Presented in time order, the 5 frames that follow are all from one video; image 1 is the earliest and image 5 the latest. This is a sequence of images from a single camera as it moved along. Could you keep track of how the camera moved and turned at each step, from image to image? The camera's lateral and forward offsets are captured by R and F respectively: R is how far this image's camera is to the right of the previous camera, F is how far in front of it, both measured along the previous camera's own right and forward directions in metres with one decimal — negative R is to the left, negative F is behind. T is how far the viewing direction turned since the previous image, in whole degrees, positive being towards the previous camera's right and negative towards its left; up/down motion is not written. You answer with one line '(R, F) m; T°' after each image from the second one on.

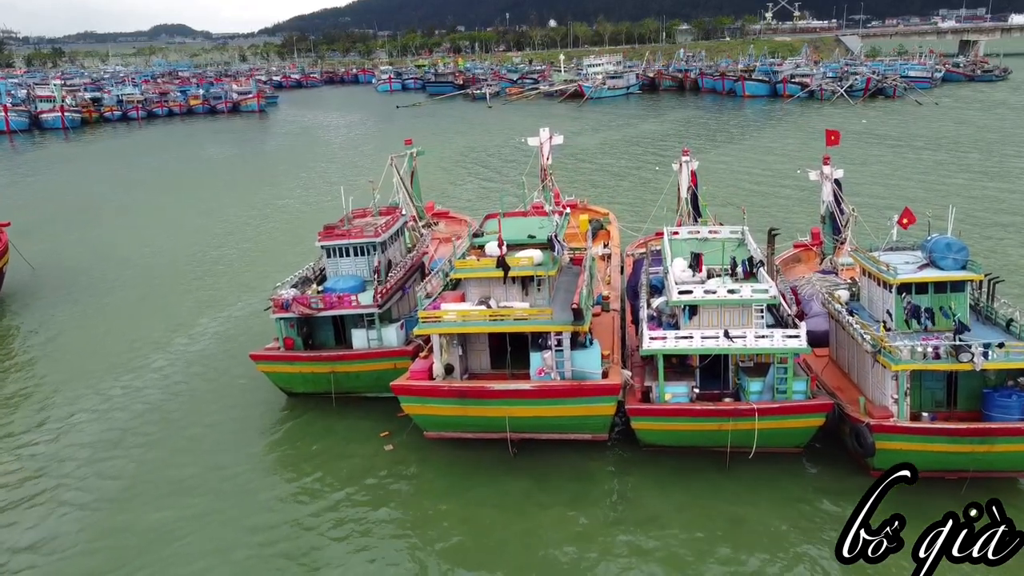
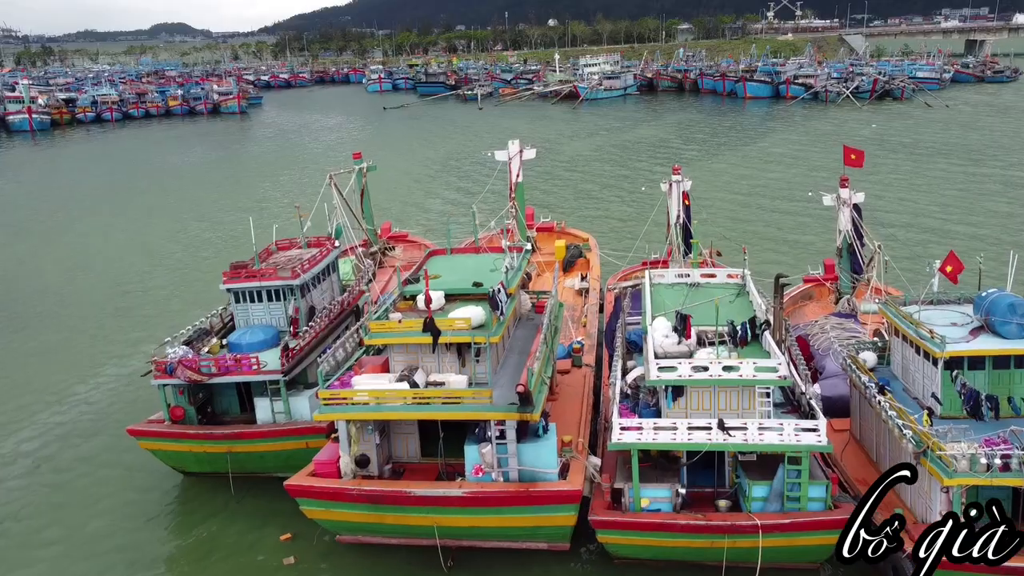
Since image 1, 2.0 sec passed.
(+1.7, +3.9) m; 0°
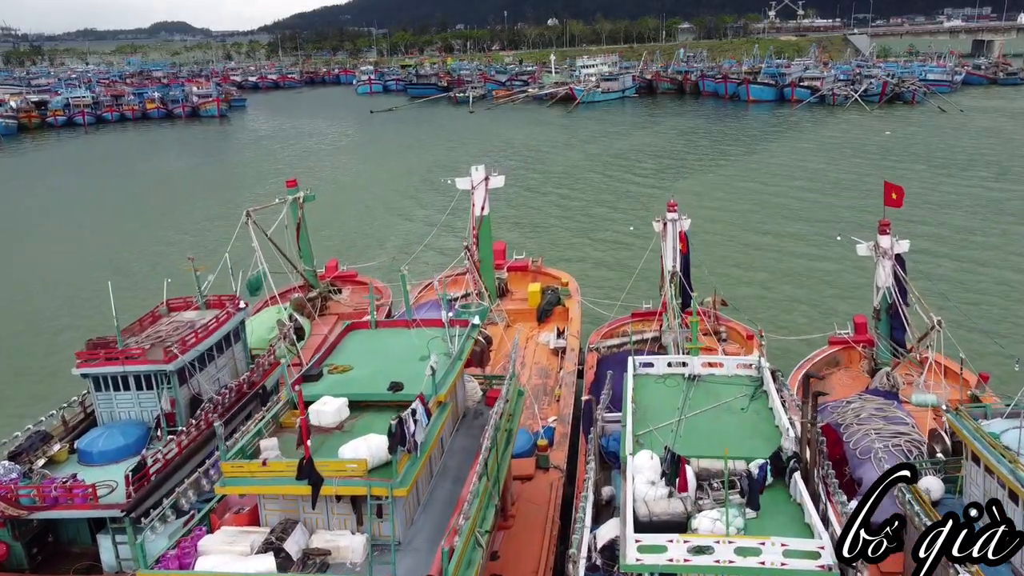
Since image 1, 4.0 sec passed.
(+1.4, +4.1) m; 0°
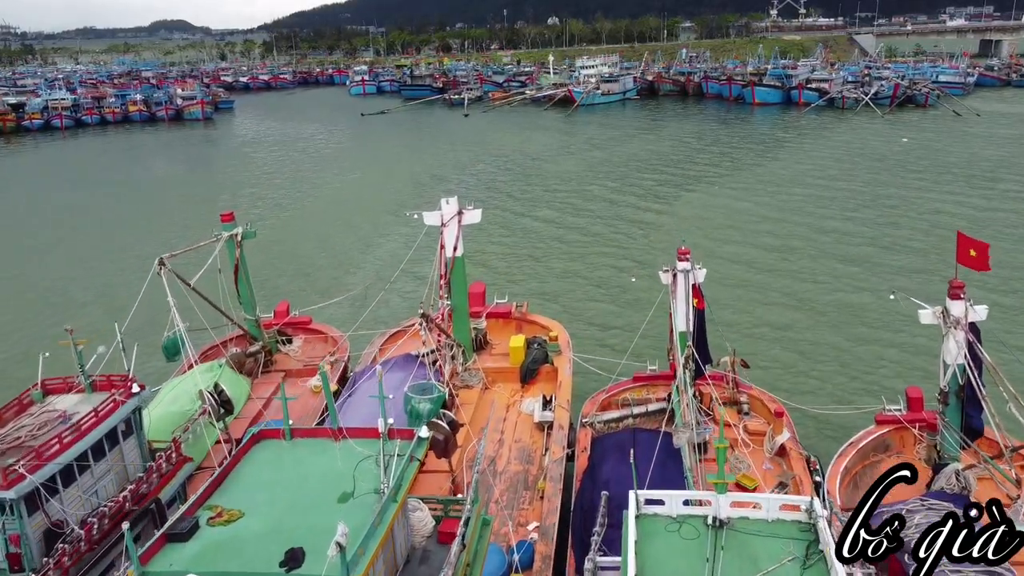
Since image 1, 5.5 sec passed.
(+0.7, +3.4) m; 0°
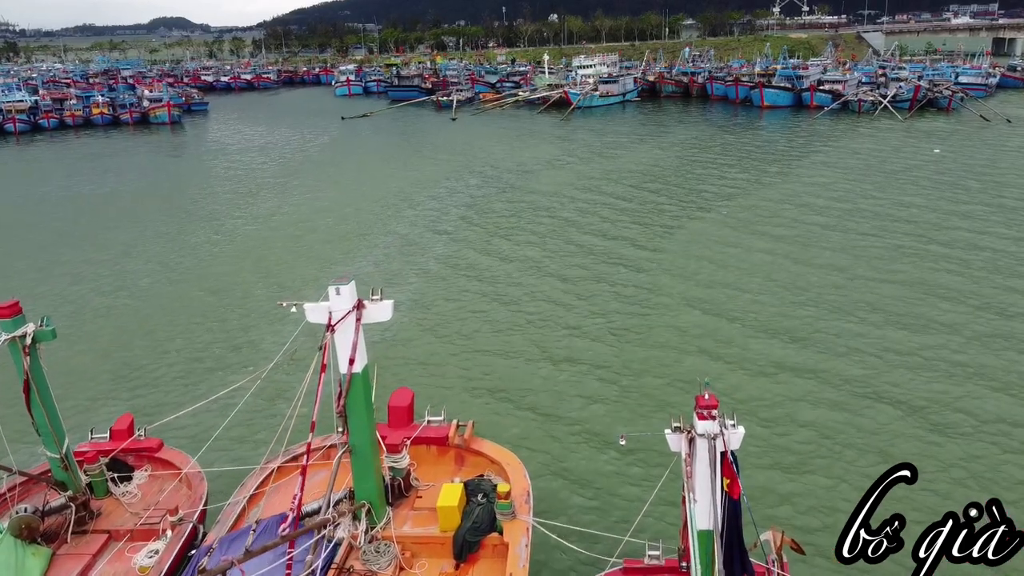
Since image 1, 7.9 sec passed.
(+1.5, +6.0) m; 0°
